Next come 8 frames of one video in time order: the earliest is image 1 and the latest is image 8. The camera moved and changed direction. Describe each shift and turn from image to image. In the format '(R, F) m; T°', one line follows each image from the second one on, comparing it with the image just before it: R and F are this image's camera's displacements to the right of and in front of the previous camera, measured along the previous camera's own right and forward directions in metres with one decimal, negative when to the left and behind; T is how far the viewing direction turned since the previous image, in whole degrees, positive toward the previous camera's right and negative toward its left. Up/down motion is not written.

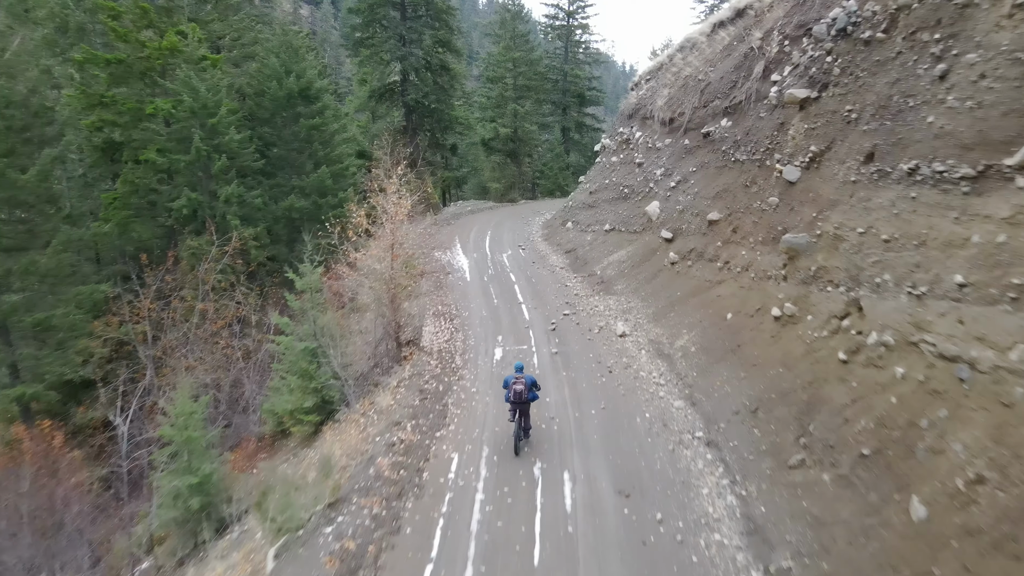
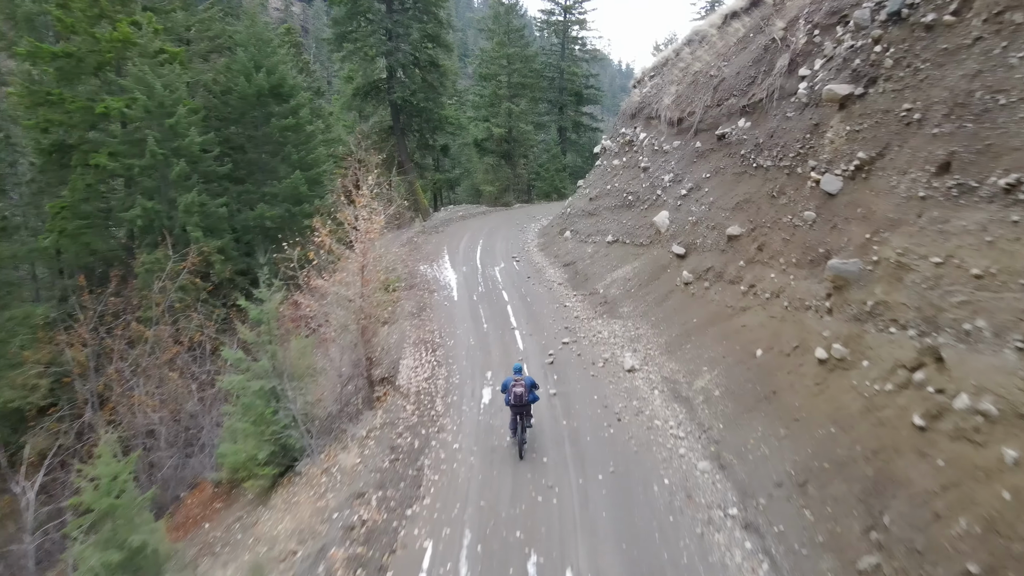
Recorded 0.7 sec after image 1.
(+0.1, +1.6) m; 0°
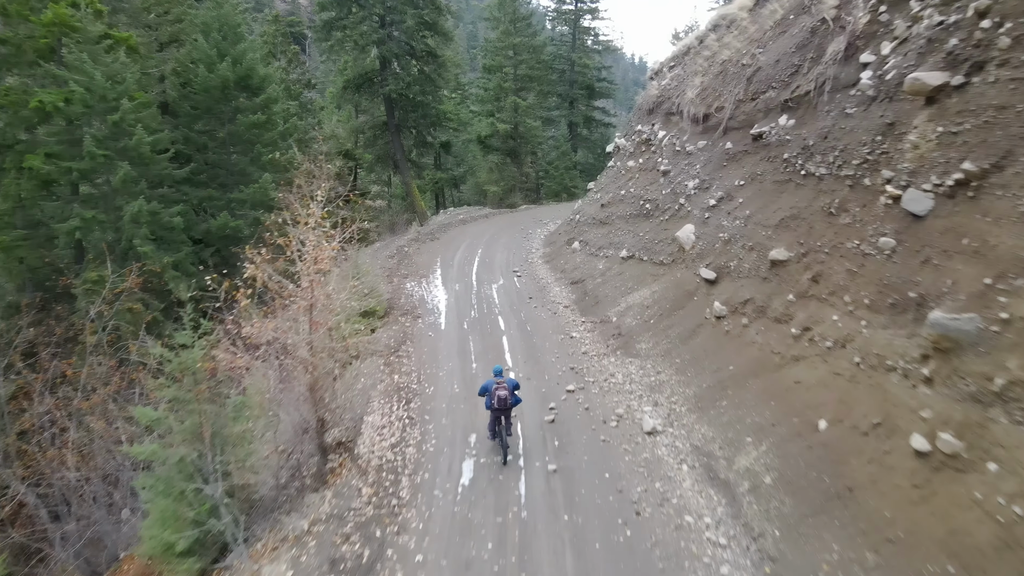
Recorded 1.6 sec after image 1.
(+0.2, +2.1) m; -1°
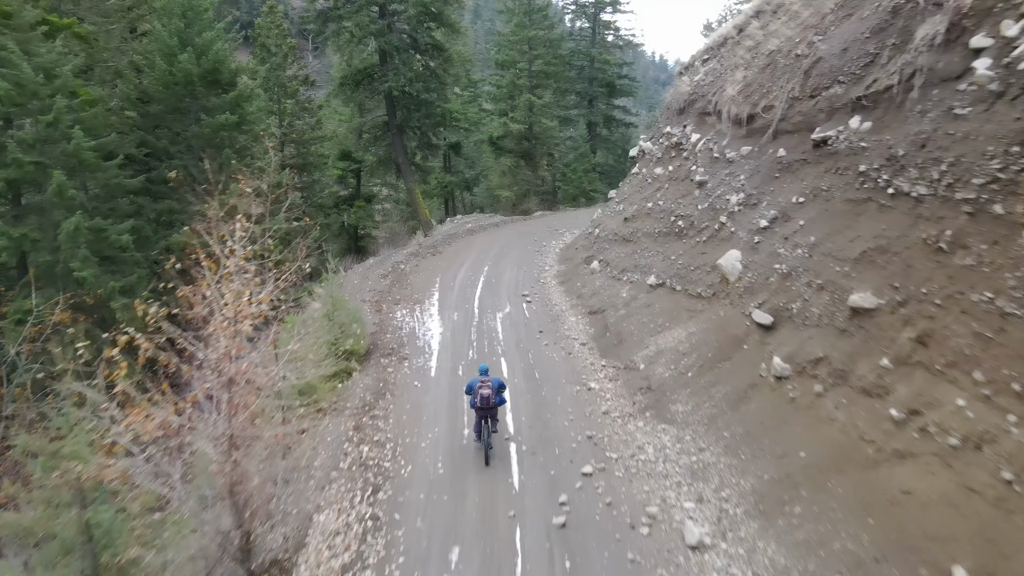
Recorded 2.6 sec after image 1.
(+0.2, +2.1) m; -1°
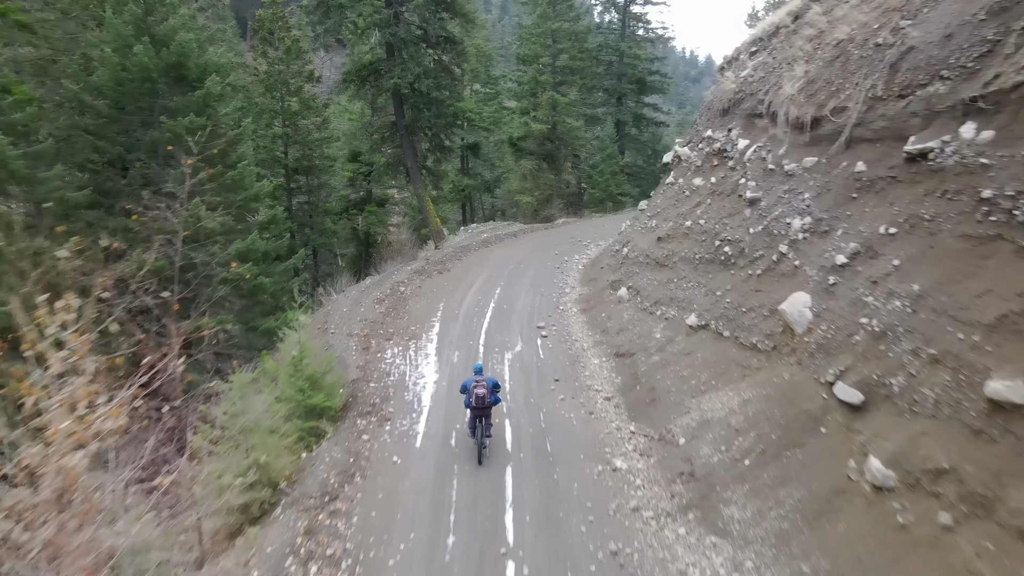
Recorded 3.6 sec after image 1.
(+0.2, +2.0) m; -2°
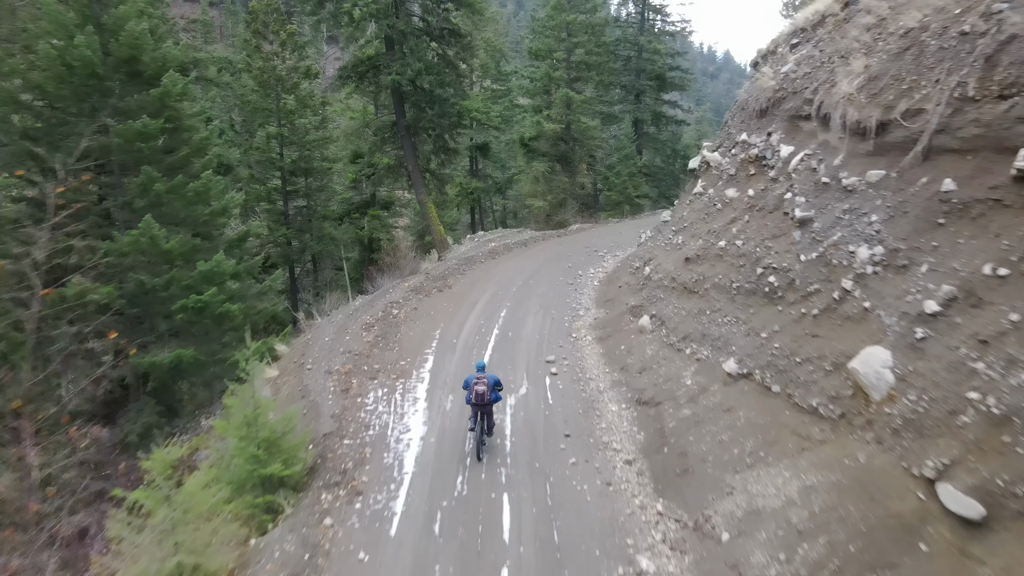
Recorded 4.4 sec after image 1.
(+0.1, +1.6) m; -1°
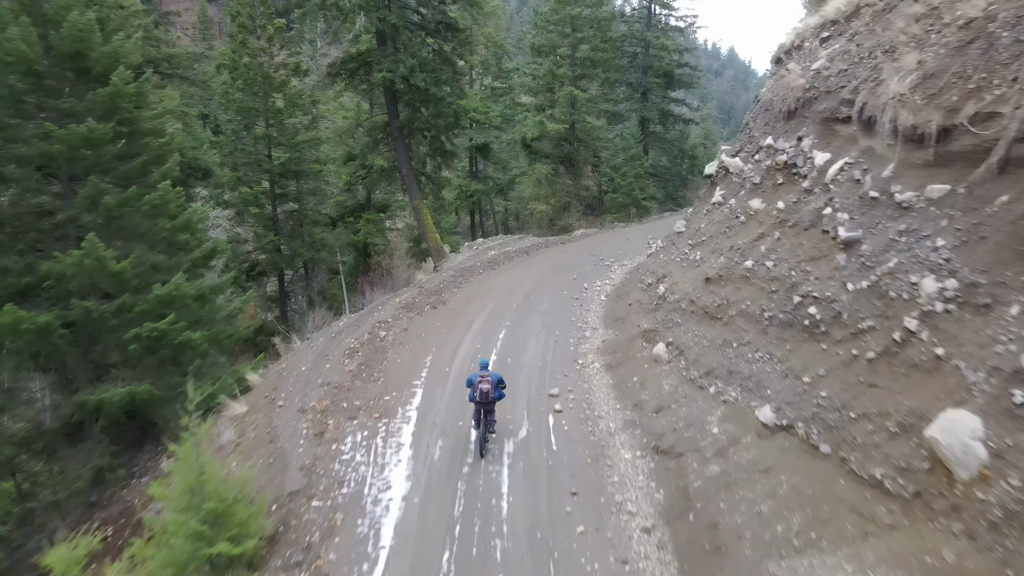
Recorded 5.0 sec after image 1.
(0.0, +1.2) m; 0°
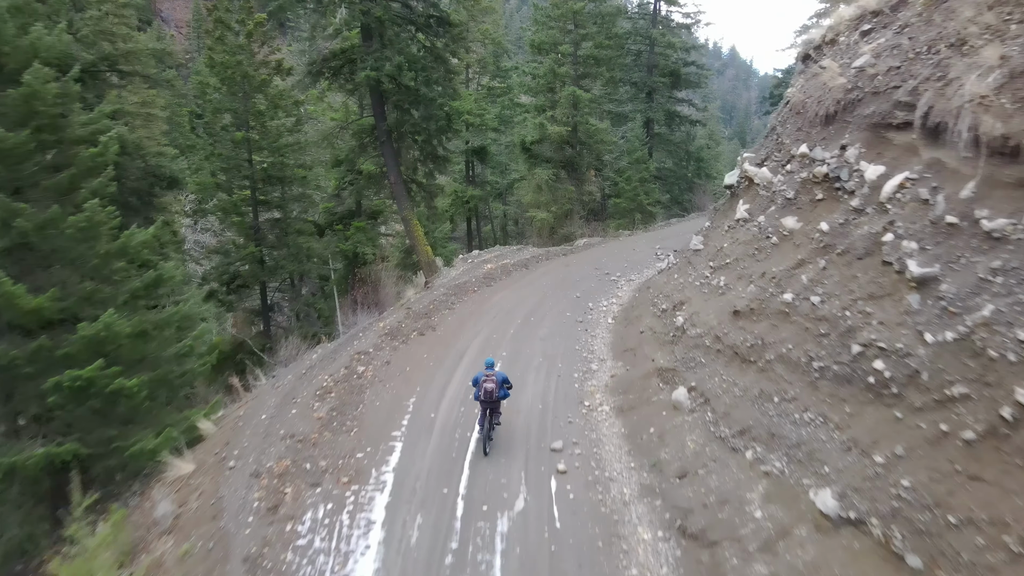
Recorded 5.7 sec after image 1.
(0.0, +1.4) m; 0°
